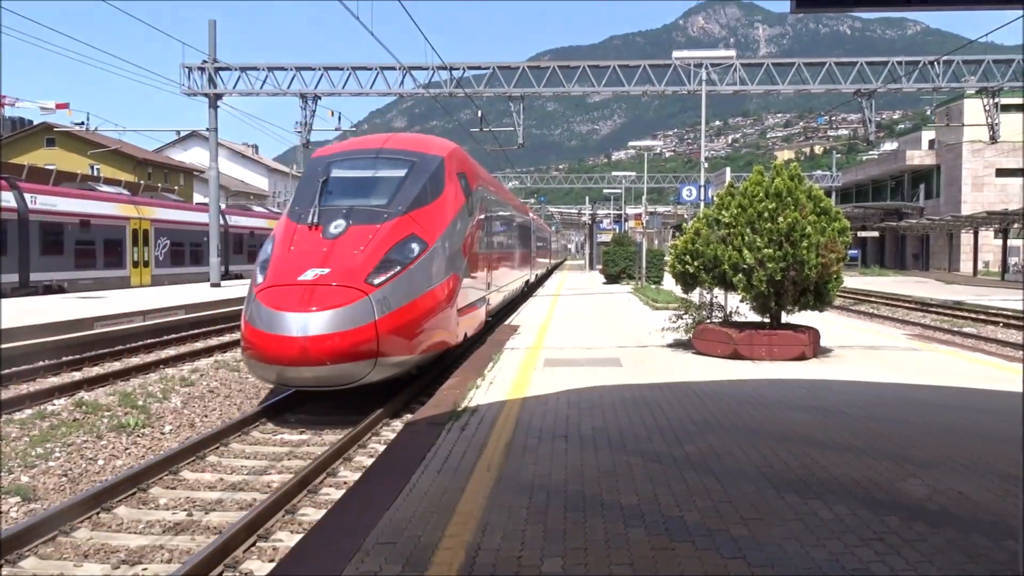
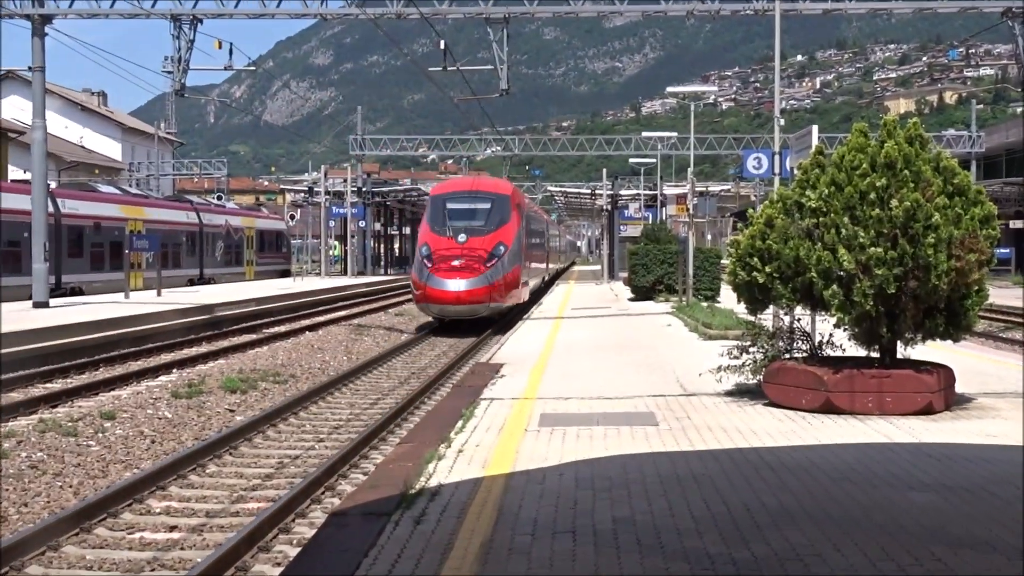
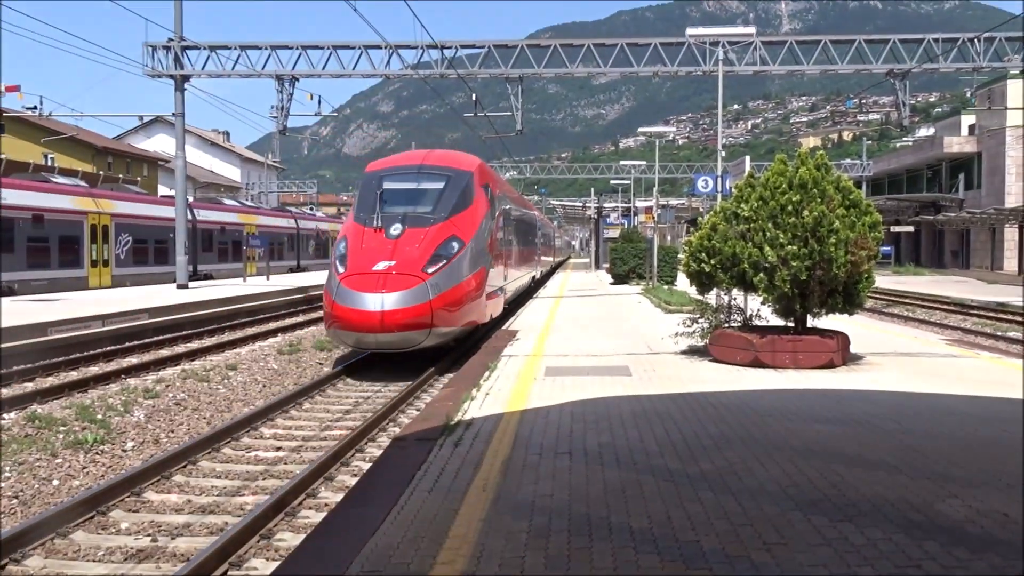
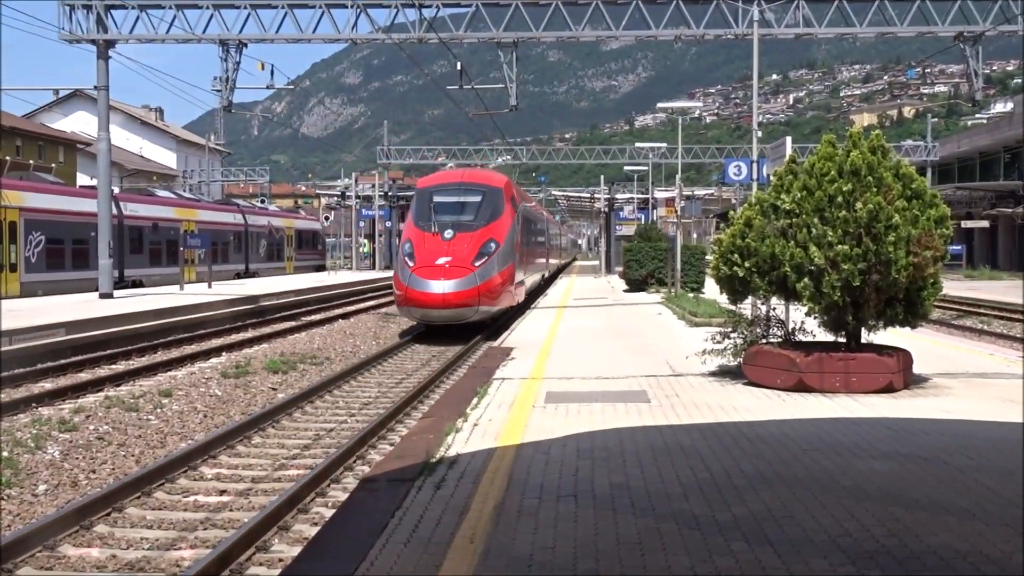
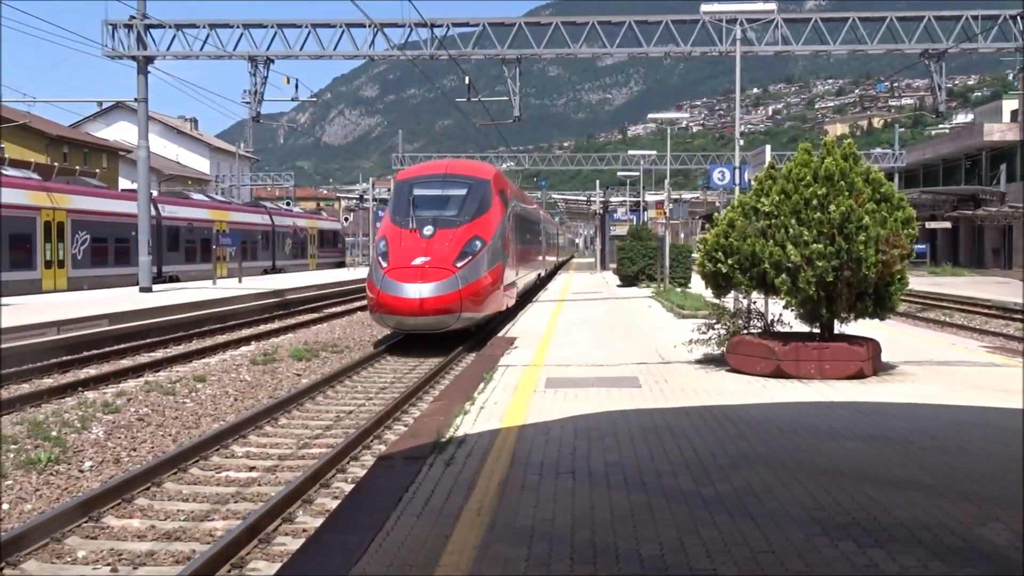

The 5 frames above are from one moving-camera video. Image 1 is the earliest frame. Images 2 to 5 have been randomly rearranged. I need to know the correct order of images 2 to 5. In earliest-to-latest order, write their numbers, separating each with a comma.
3, 5, 4, 2
